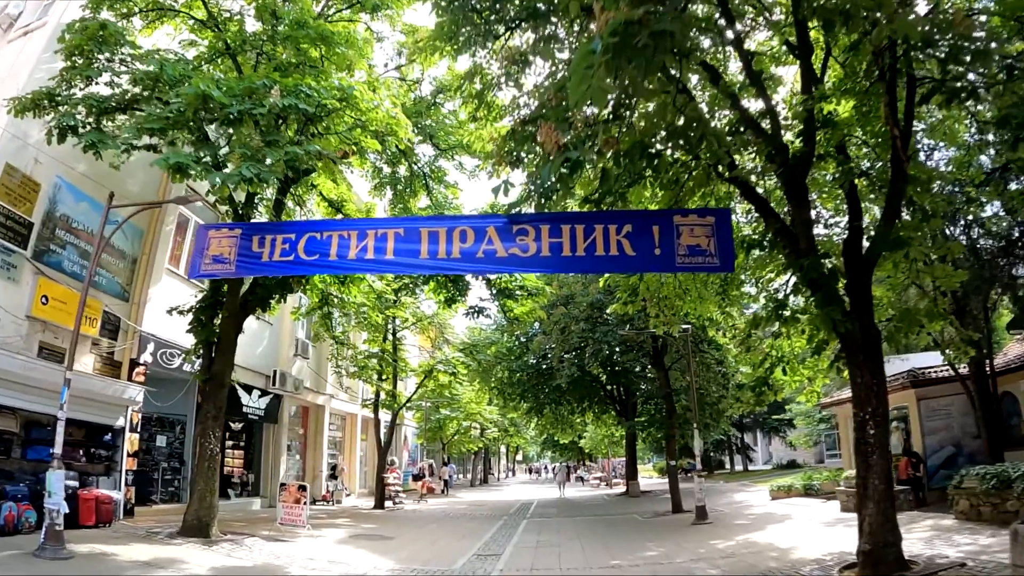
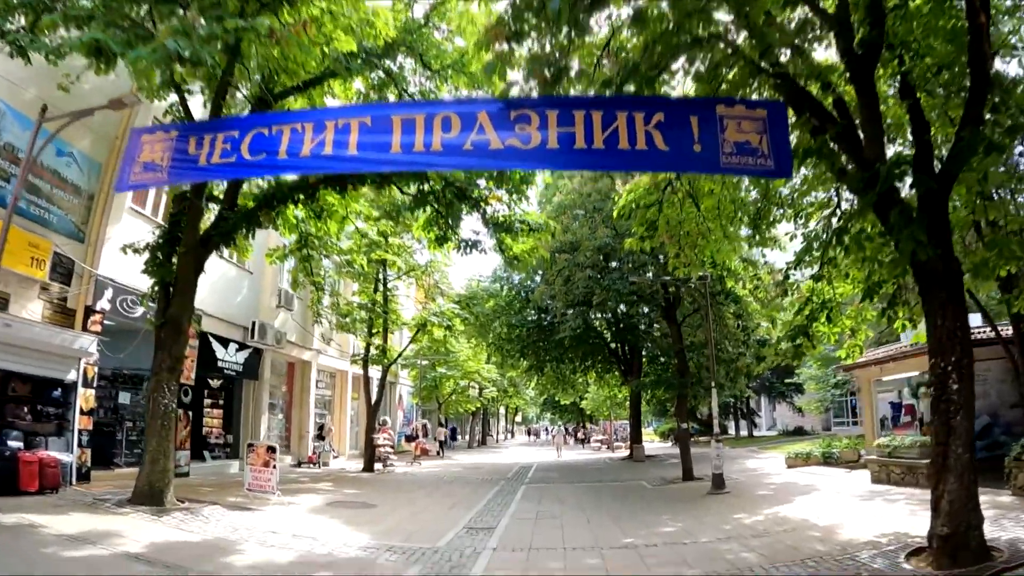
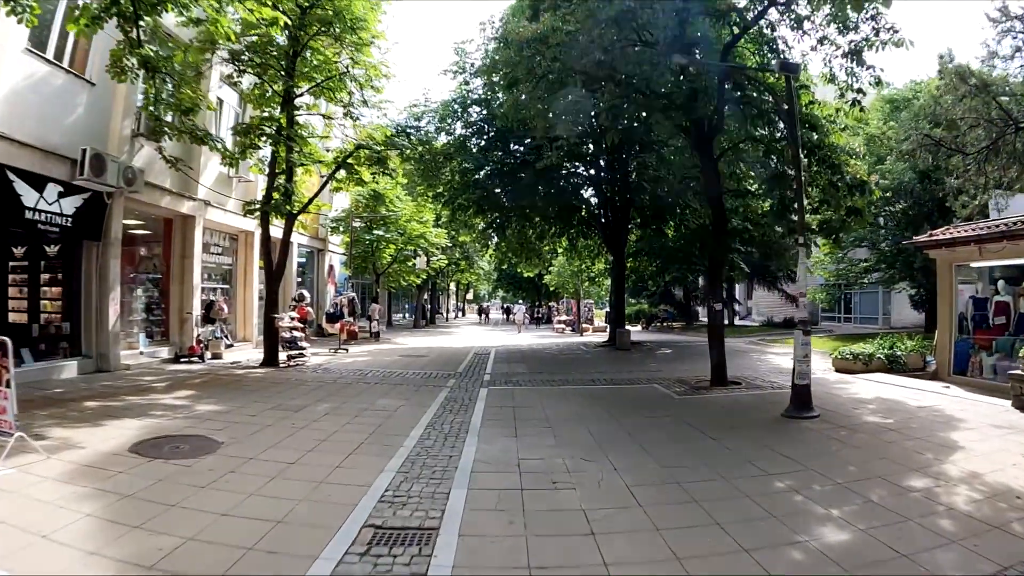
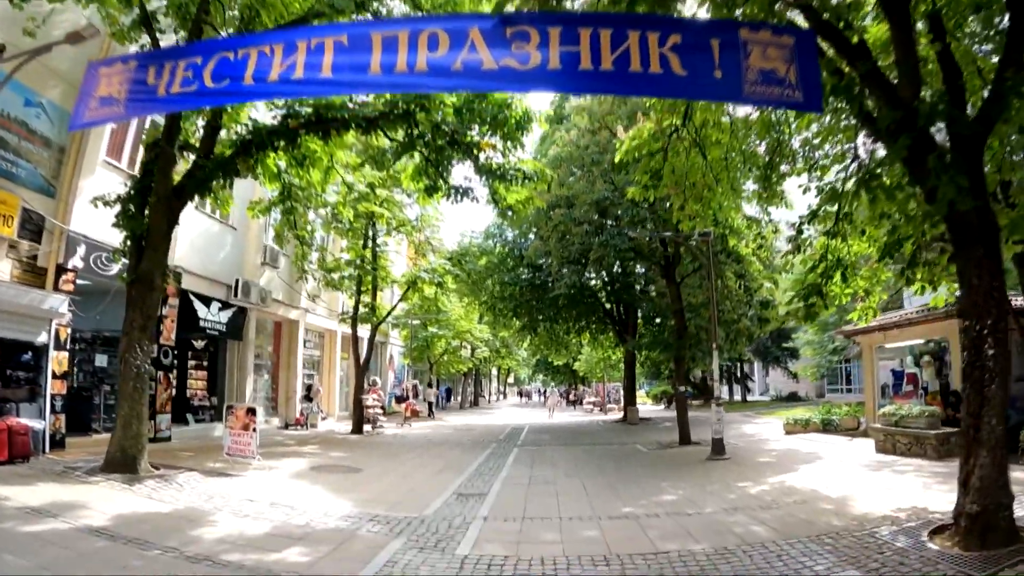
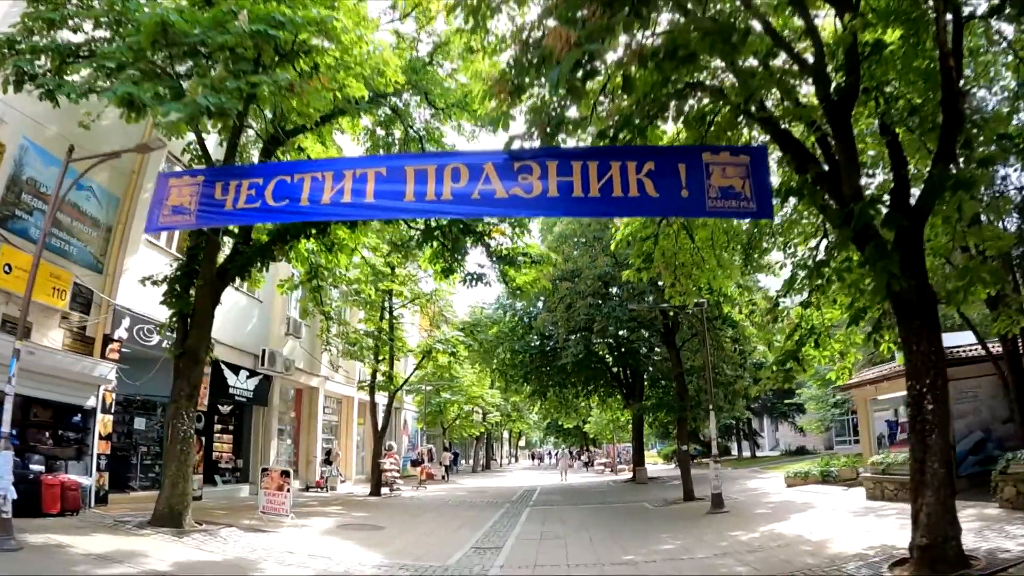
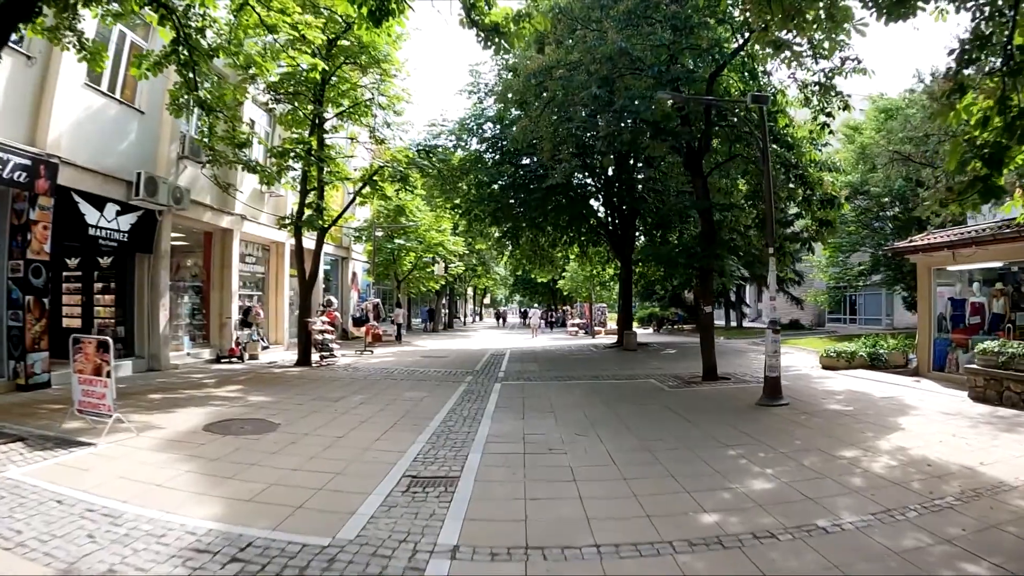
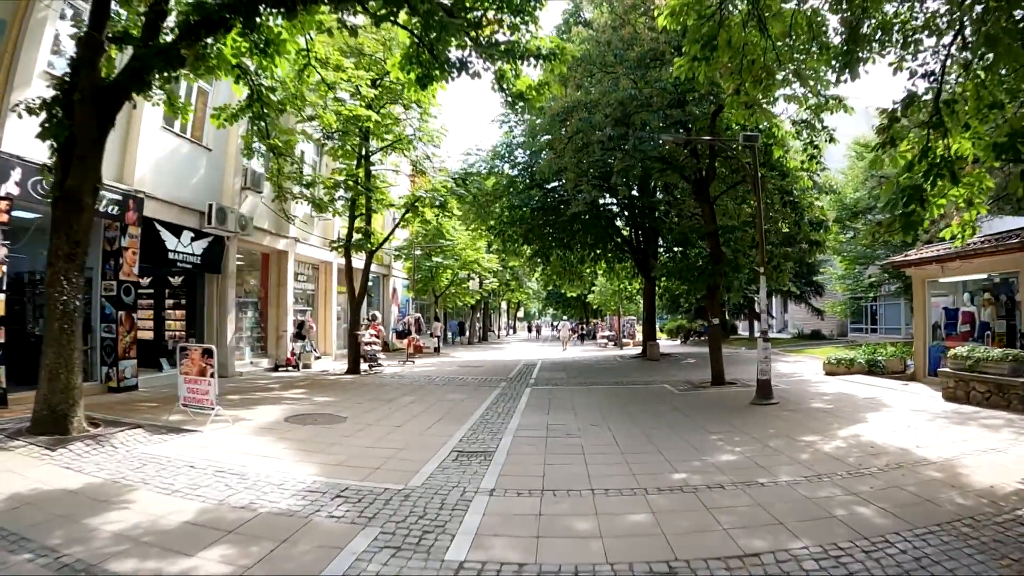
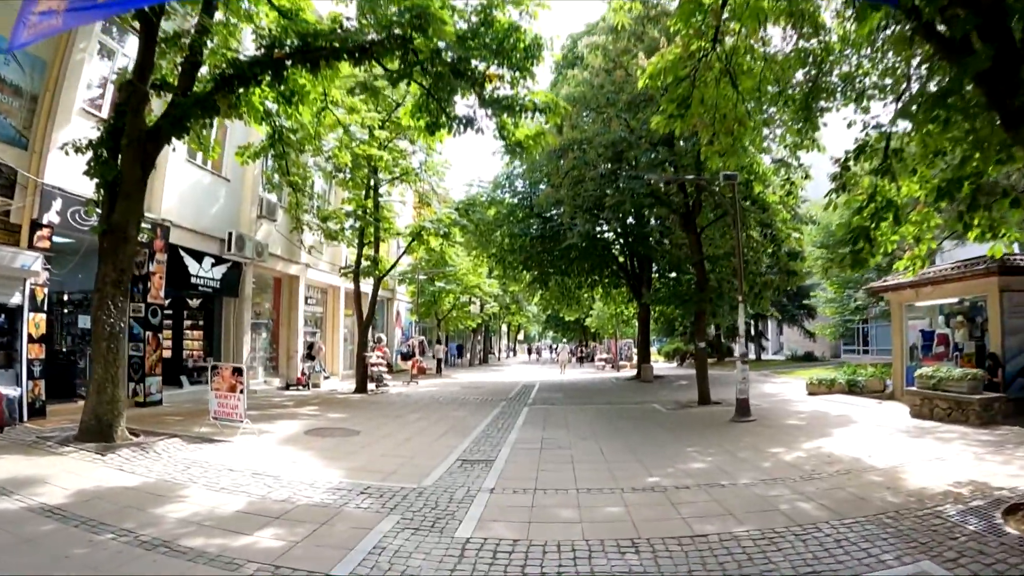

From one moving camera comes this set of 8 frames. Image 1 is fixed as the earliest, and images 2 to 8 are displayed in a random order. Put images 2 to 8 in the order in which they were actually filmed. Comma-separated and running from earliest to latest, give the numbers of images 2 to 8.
5, 2, 4, 8, 7, 6, 3
